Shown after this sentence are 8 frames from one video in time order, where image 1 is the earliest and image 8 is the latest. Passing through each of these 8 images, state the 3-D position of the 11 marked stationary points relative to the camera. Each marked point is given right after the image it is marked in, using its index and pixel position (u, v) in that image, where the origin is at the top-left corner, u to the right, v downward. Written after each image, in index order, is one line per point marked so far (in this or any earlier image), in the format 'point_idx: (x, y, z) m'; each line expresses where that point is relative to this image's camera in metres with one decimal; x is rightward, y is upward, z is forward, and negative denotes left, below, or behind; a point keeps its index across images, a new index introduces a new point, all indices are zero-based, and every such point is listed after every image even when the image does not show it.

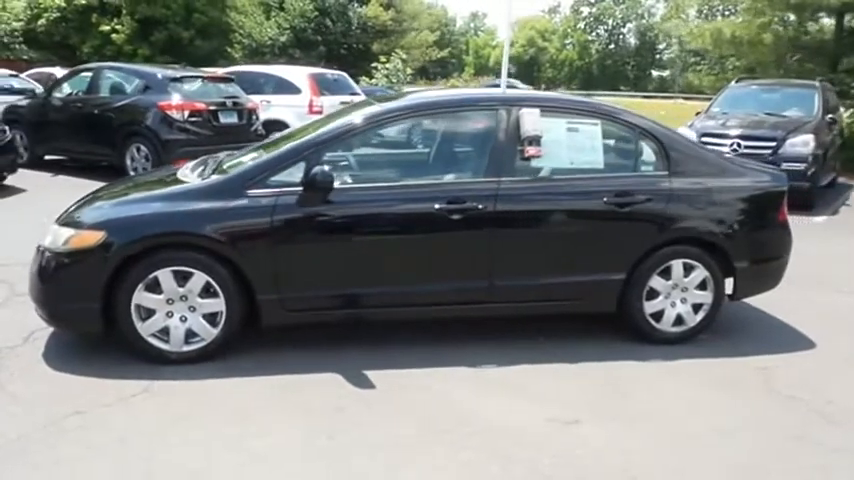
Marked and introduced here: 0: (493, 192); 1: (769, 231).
0: (+0.5, +0.4, +4.9) m
1: (+3.2, +0.1, +5.5) m
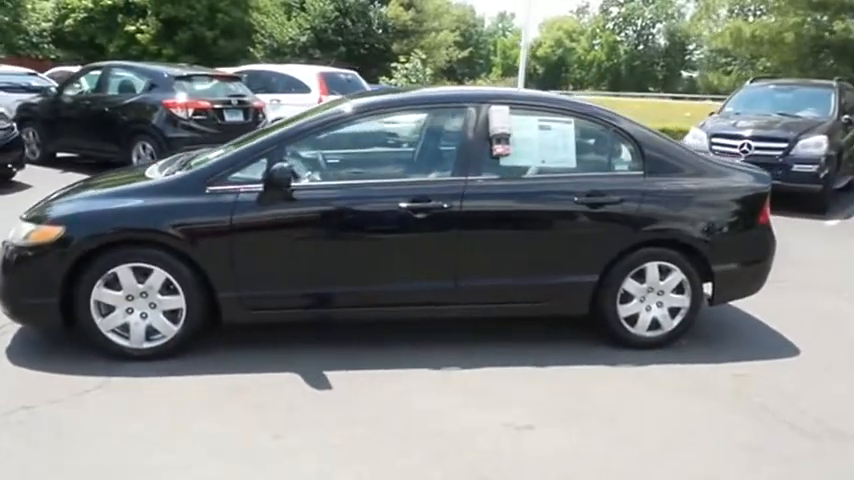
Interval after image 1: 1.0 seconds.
0: (+0.2, +0.4, +4.8) m
1: (+2.9, +0.1, +5.3) m
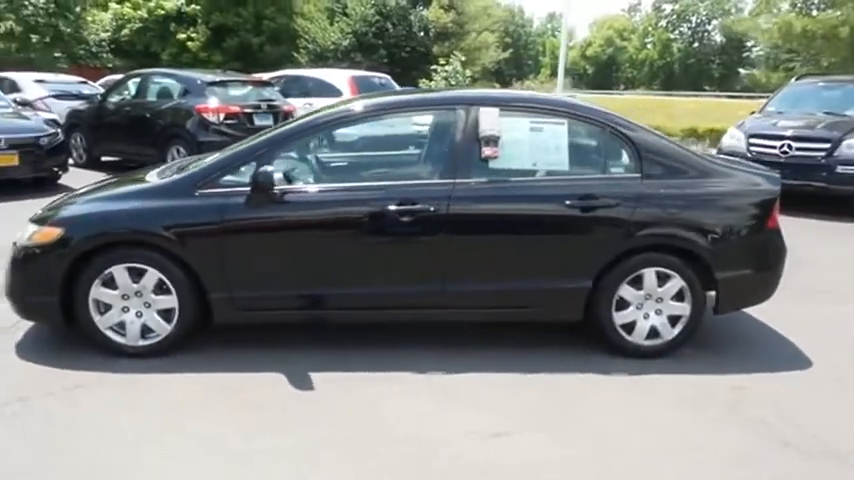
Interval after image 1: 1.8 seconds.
0: (+0.1, +0.4, +4.8) m
1: (+2.8, 0.0, +5.0) m
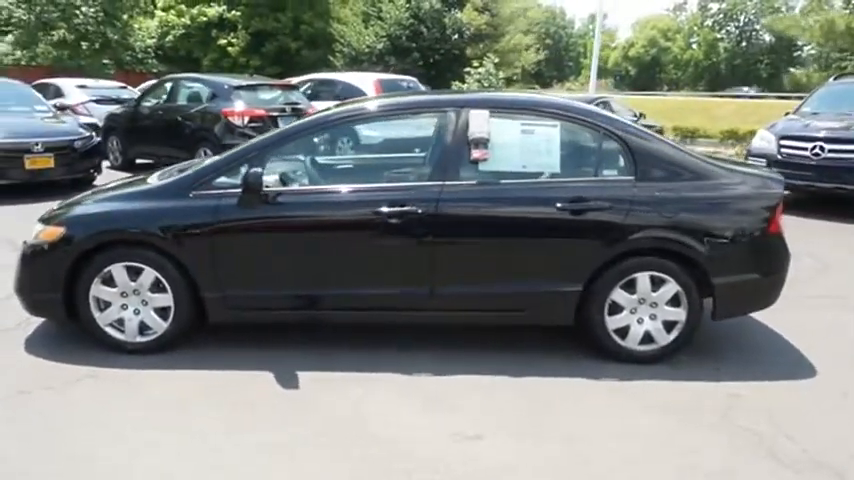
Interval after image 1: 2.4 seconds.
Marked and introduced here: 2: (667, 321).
0: (0.0, +0.4, +4.8) m
1: (+2.8, 0.0, +4.9) m
2: (+2.0, -0.7, +4.9) m
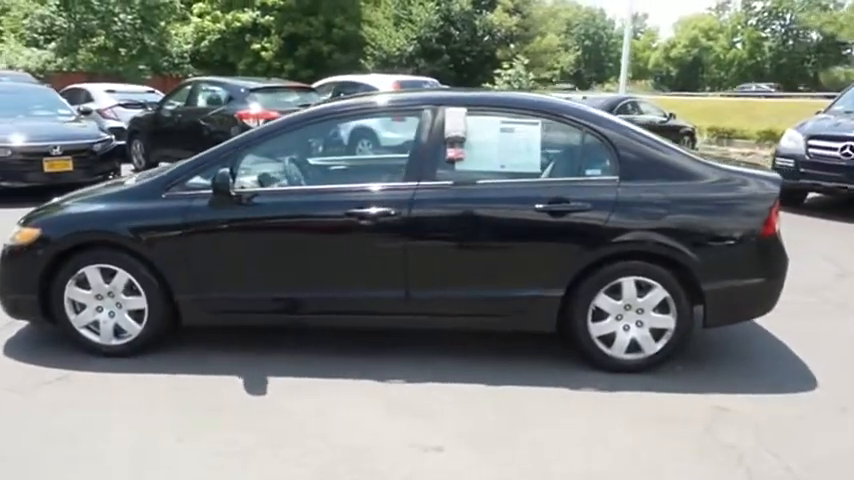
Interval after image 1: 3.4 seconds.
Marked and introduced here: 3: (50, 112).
0: (-0.2, +0.3, +4.6) m
1: (+2.6, 0.0, +4.6) m
2: (+1.8, -0.7, +4.7) m
3: (-8.3, +2.8, +13.0) m
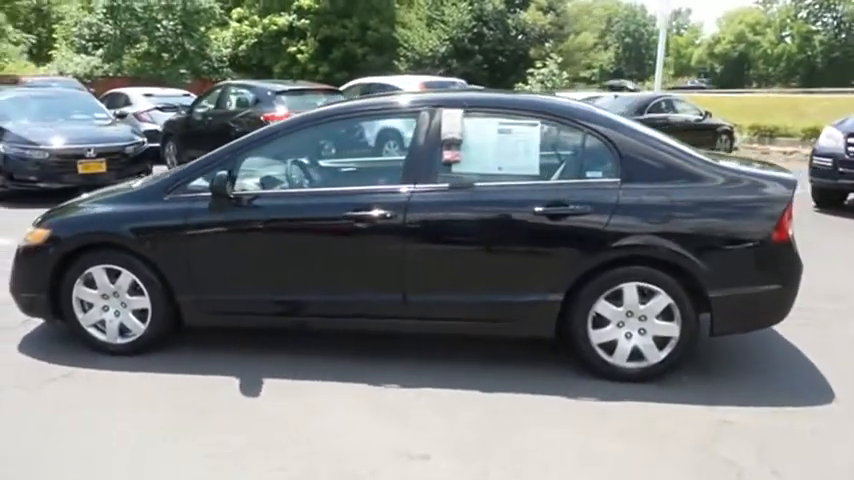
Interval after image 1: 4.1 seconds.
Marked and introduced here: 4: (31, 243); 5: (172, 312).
0: (-0.2, +0.3, +4.6) m
1: (+2.5, -0.1, +4.4) m
2: (+1.8, -0.7, +4.5) m
3: (-7.8, +2.8, +13.5) m
4: (-3.4, 0.0, +5.1) m
5: (-2.2, -0.6, +5.0) m
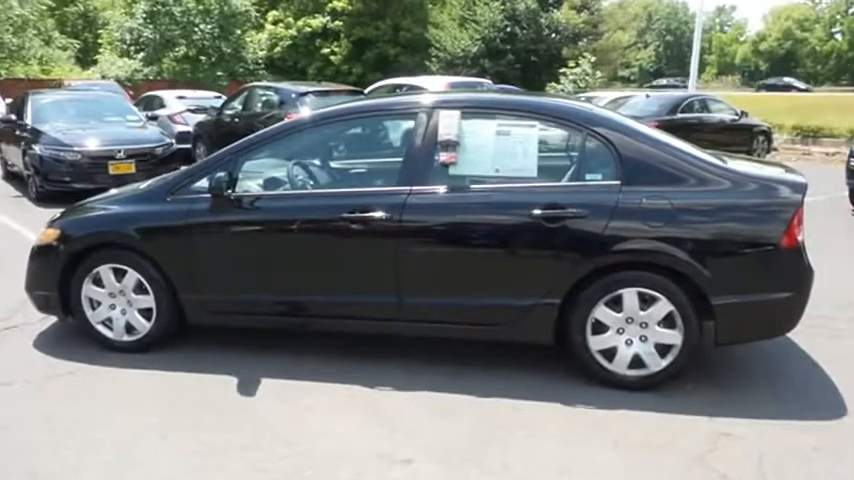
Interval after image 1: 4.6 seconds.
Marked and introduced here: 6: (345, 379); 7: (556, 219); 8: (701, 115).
0: (-0.2, +0.3, +4.6) m
1: (+2.5, -0.1, +4.2) m
2: (+1.7, -0.8, +4.4) m
3: (-7.3, +2.9, +13.8) m
4: (-3.4, 0.0, +5.2) m
5: (-2.2, -0.6, +5.1) m
6: (-0.7, -1.1, +4.7) m
7: (+1.0, +0.2, +4.4) m
8: (+7.9, +3.6, +16.9) m
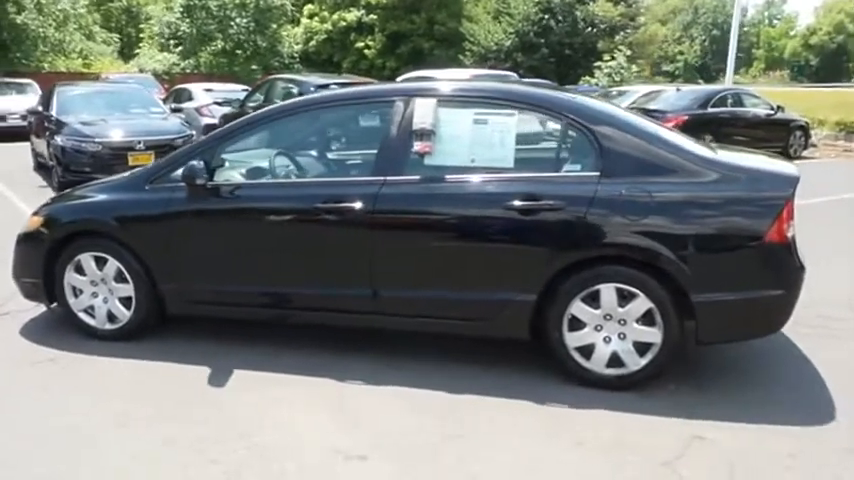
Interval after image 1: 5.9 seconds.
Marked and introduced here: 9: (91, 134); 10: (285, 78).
0: (-0.4, +0.4, +4.5) m
1: (+2.3, -0.1, +4.0) m
2: (+1.5, -0.7, +4.2) m
3: (-6.9, +3.1, +14.1) m
4: (-3.6, +0.1, +5.3) m
5: (-2.3, -0.5, +5.1) m
6: (-0.9, -1.0, +4.6) m
7: (+0.8, +0.2, +4.2) m
8: (+8.4, +3.6, +16.3) m
9: (-7.1, +2.3, +12.3) m
10: (-4.1, +4.6, +16.7) m
